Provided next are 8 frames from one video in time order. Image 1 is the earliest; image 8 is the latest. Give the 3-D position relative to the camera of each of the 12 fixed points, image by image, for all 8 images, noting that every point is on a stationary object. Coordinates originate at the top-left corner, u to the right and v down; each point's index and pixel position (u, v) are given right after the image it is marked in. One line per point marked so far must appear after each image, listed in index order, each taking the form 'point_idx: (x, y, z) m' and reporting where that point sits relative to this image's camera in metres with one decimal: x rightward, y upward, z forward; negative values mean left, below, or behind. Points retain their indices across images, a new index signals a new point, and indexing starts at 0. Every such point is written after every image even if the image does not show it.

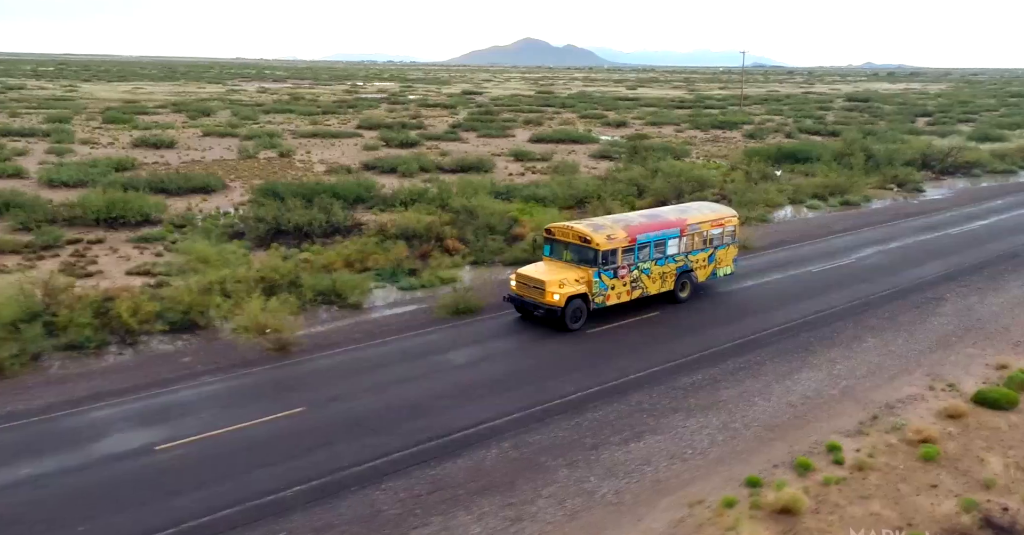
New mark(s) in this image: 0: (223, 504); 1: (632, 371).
0: (-4.6, -3.8, +11.9) m
1: (+2.9, -2.5, +17.7) m
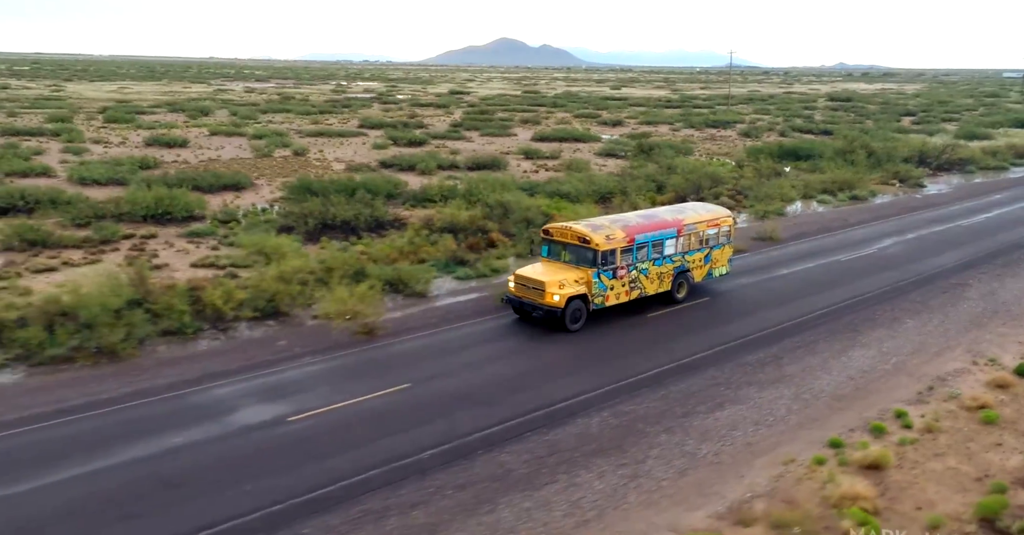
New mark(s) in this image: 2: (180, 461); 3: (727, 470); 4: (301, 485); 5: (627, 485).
0: (-2.5, -3.5, +13.0) m
1: (+4.9, -2.1, +19.0) m
2: (-5.8, -3.4, +13.0) m
3: (+3.9, -3.7, +13.4) m
4: (-3.5, -3.7, +12.5) m
5: (+2.0, -3.8, +12.8) m
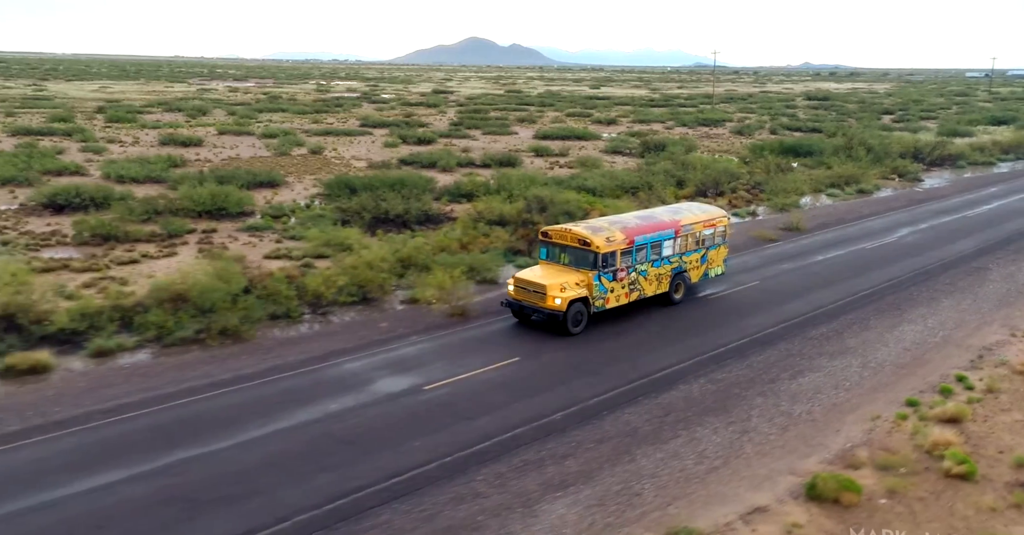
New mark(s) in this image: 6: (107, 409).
0: (0.0, -3.1, +14.5) m
1: (+7.2, -1.7, +20.8) m
2: (-3.2, -3.1, +14.5) m
3: (+6.4, -3.3, +15.2) m
4: (-1.0, -3.3, +14.0) m
5: (+4.5, -3.4, +14.5) m
6: (-8.1, -2.9, +14.6) m
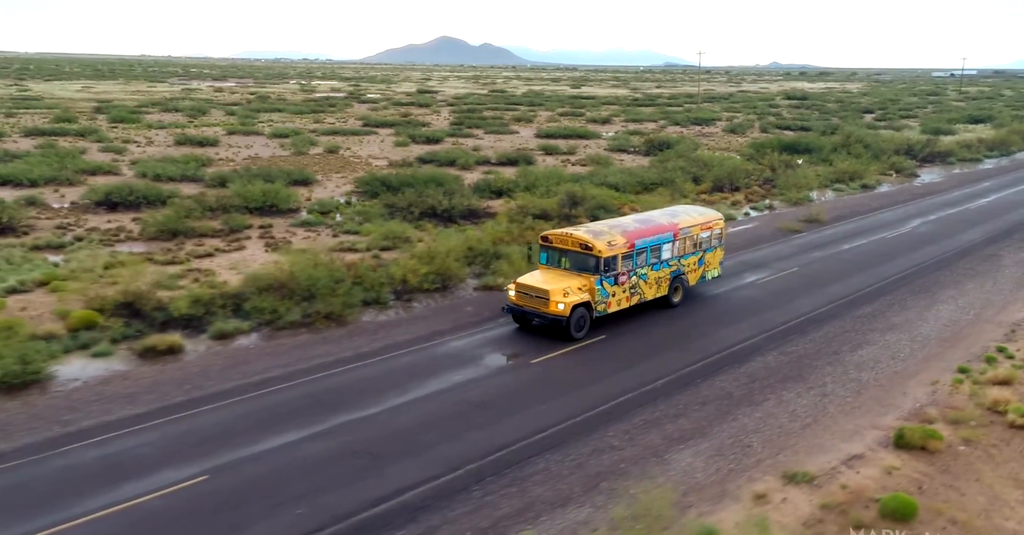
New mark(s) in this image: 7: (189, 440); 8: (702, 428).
0: (+2.5, -2.8, +16.3) m
1: (+9.4, -1.2, +22.8) m
2: (-0.8, -2.7, +16.1) m
3: (+8.8, -2.8, +17.1) m
4: (+1.4, -2.9, +15.7) m
5: (+7.0, -3.0, +16.4) m
6: (-5.6, -2.6, +16.1) m
7: (-5.9, -3.2, +13.8) m
8: (+3.9, -3.3, +14.9) m
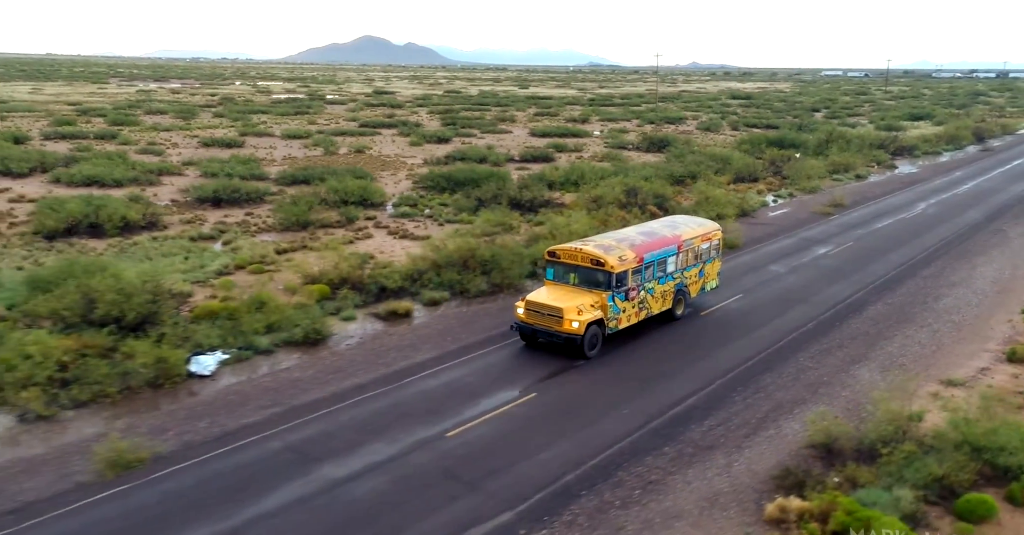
0: (+7.7, -1.9, +20.6) m
1: (+14.1, -0.2, +27.7) m
2: (+4.5, -1.9, +20.2) m
3: (+14.0, -1.8, +22.0) m
4: (+6.8, -2.0, +20.0) m
5: (+12.2, -1.9, +21.1) m
6: (-0.3, -1.8, +19.8) m
7: (-0.3, -2.5, +17.5) m
8: (+9.3, -2.3, +19.4) m
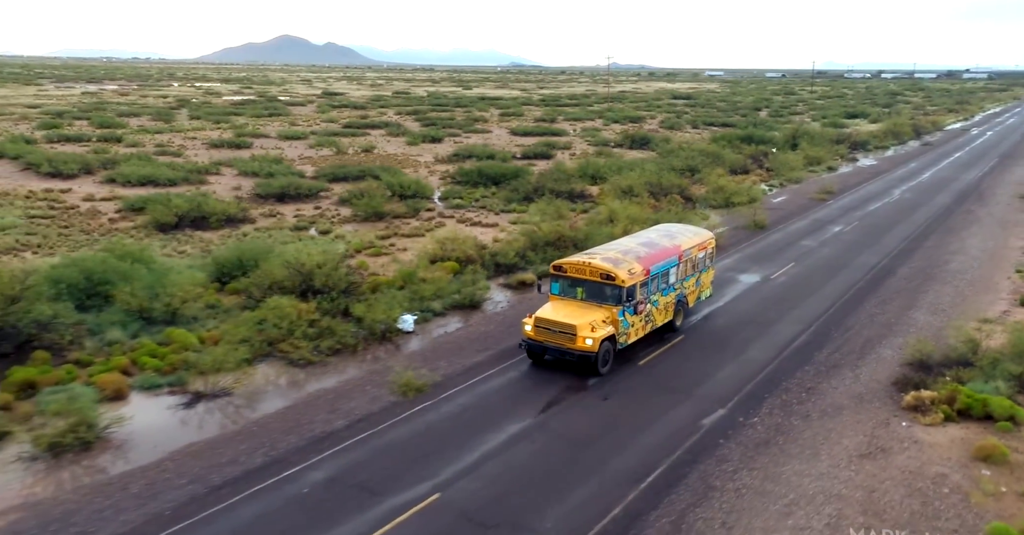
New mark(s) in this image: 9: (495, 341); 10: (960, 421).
0: (+11.5, -0.8, +25.3) m
1: (+17.1, +1.0, +32.8) m
2: (+8.3, -0.9, +24.5) m
3: (+17.6, -0.6, +27.2) m
4: (+10.6, -1.0, +24.5) m
5: (+15.9, -0.8, +26.1) m
6: (+3.5, -1.0, +23.8) m
7: (+3.7, -1.6, +21.5) m
8: (+13.1, -1.2, +24.2) m
9: (-0.4, -2.0, +19.8) m
10: (+9.4, -3.2, +15.3) m
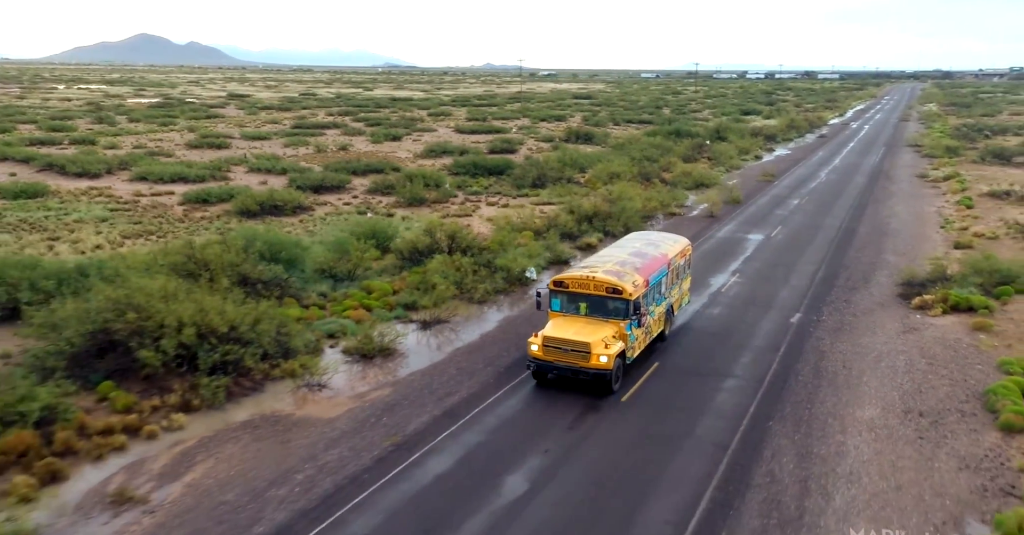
0: (+14.2, +1.1, +32.7) m
1: (+18.6, +3.1, +41.0) m
2: (+11.1, +0.9, +31.5) m
3: (+20.0, +1.6, +35.5) m
4: (+13.4, +0.9, +31.8) m
5: (+18.4, +1.3, +34.2) m
6: (+6.5, +0.6, +30.1) m
7: (+7.1, 0.0, +27.8) m
8: (+16.0, +0.8, +31.8) m
9: (+3.2, -0.5, +25.6) m
10: (+13.6, -1.4, +22.6) m
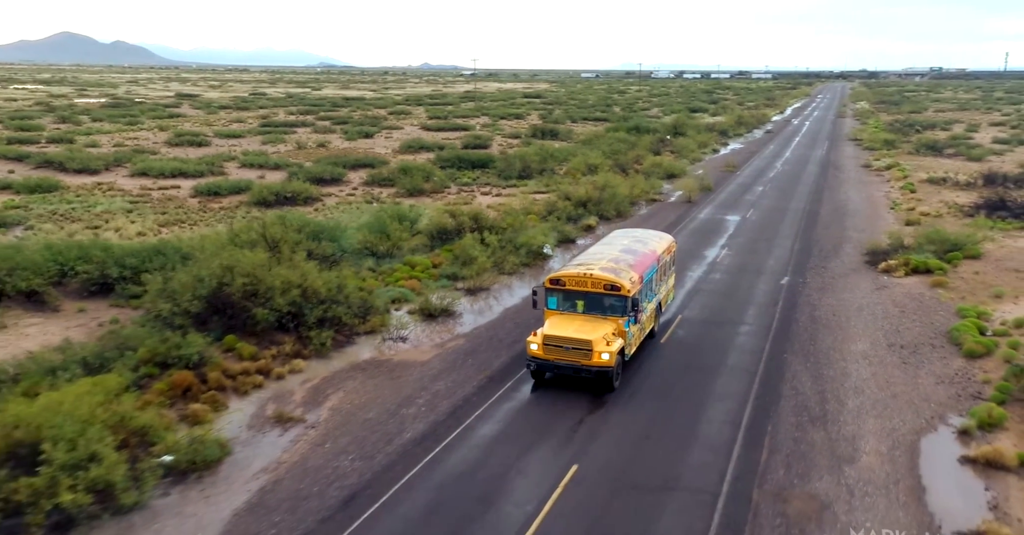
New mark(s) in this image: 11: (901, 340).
0: (+14.3, +2.3, +36.5) m
1: (+18.1, +4.4, +45.1) m
2: (+11.3, +2.0, +35.2) m
3: (+19.9, +2.8, +39.7) m
4: (+13.6, +2.0, +35.6) m
5: (+18.4, +2.5, +38.3) m
6: (+6.9, +1.6, +33.4) m
7: (+7.6, +1.0, +31.2) m
8: (+16.2, +2.0, +35.8) m
9: (+3.9, +0.4, +28.7) m
10: (+14.5, -0.2, +26.4) m
11: (+10.5, -2.0, +19.8) m
